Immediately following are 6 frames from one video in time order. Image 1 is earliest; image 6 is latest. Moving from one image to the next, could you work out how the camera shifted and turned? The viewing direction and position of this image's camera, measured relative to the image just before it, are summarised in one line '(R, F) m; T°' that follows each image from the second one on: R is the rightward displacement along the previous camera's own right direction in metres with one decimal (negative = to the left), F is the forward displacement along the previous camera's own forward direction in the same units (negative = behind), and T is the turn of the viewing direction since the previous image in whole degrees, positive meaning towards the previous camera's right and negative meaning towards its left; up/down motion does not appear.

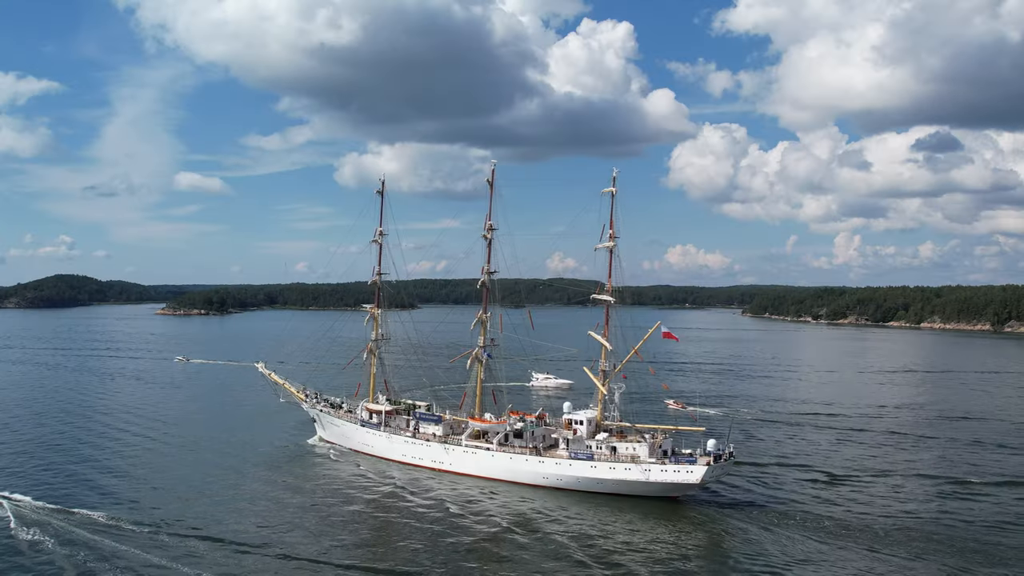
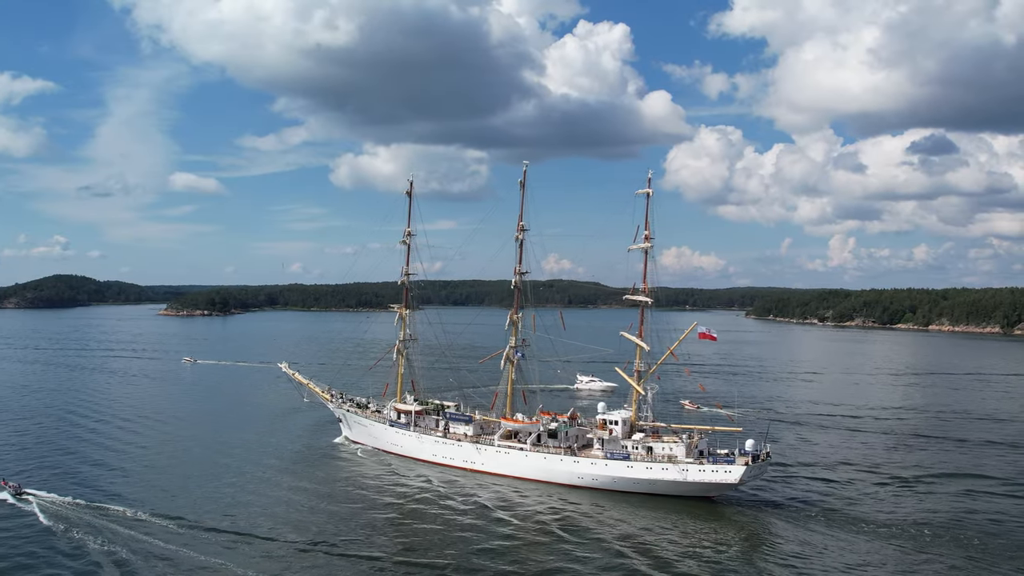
(-1.6, -0.2) m; 0°
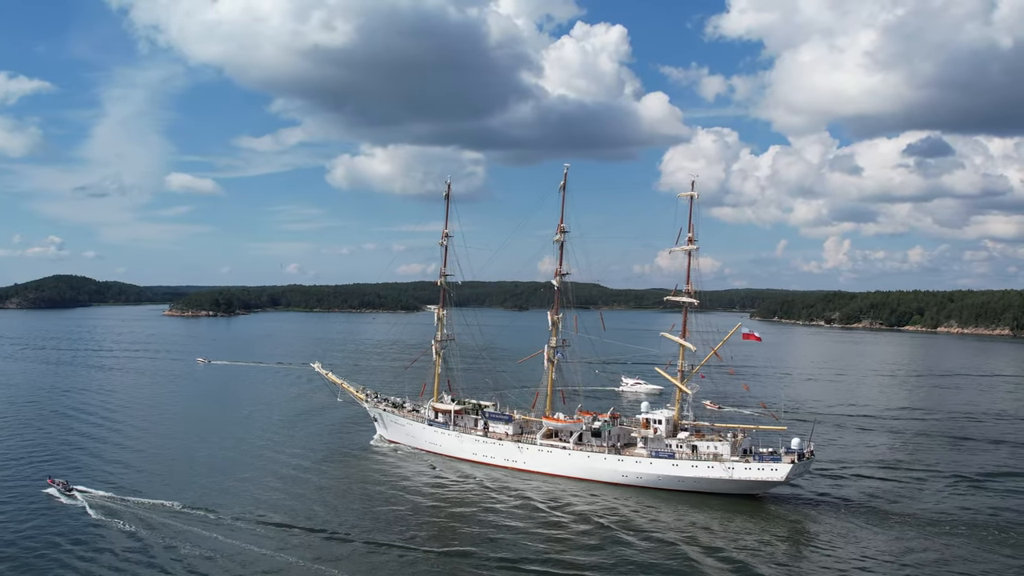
(-2.3, -0.9) m; 0°
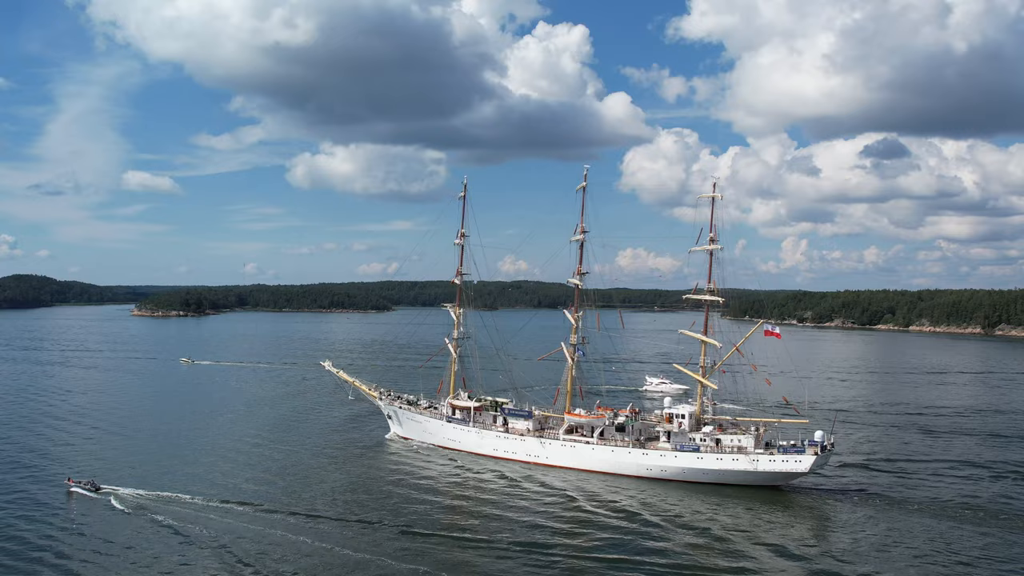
(-2.8, -0.9) m; +2°
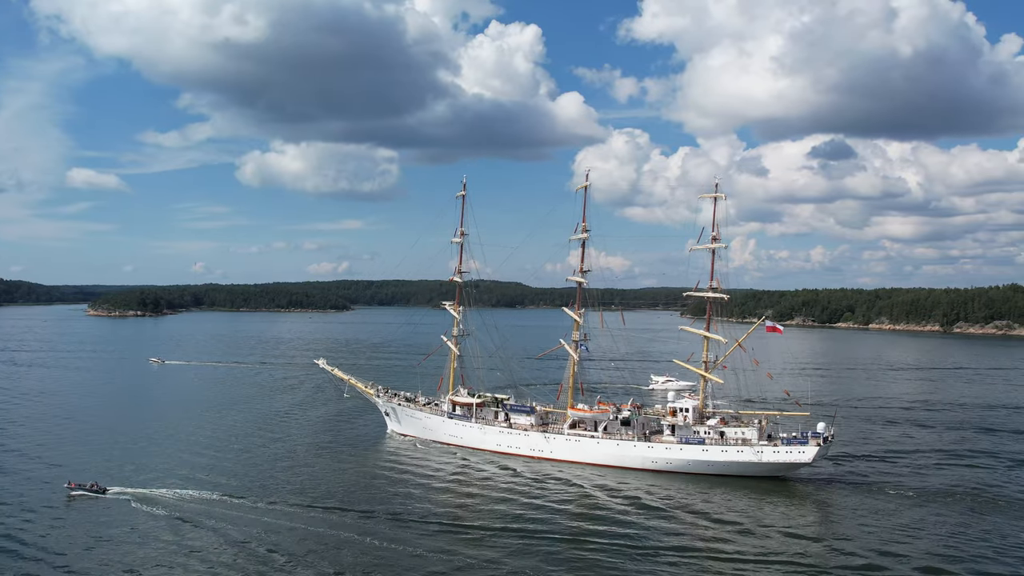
(-2.3, -0.6) m; +2°
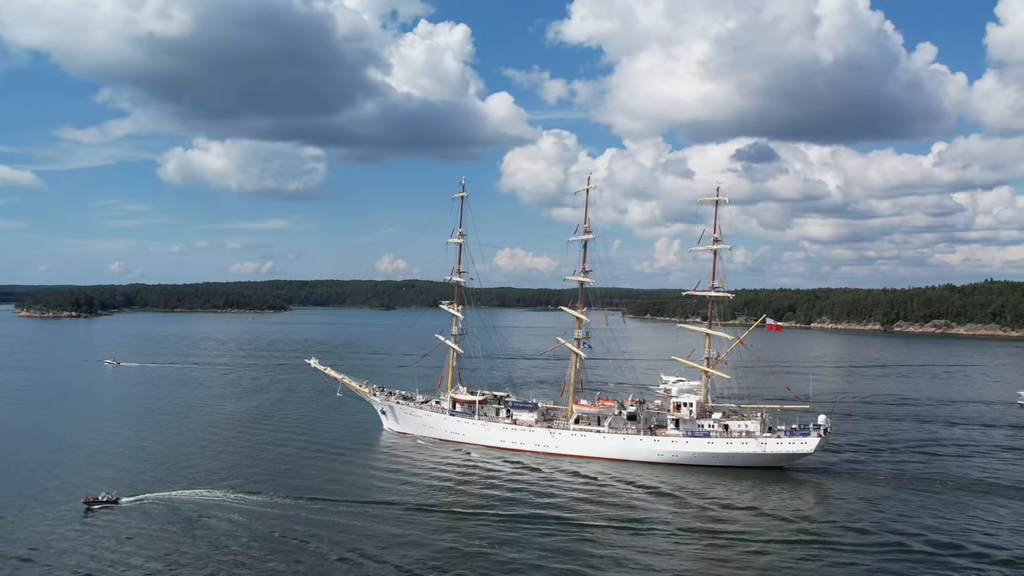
(-3.5, -0.9) m; +4°
